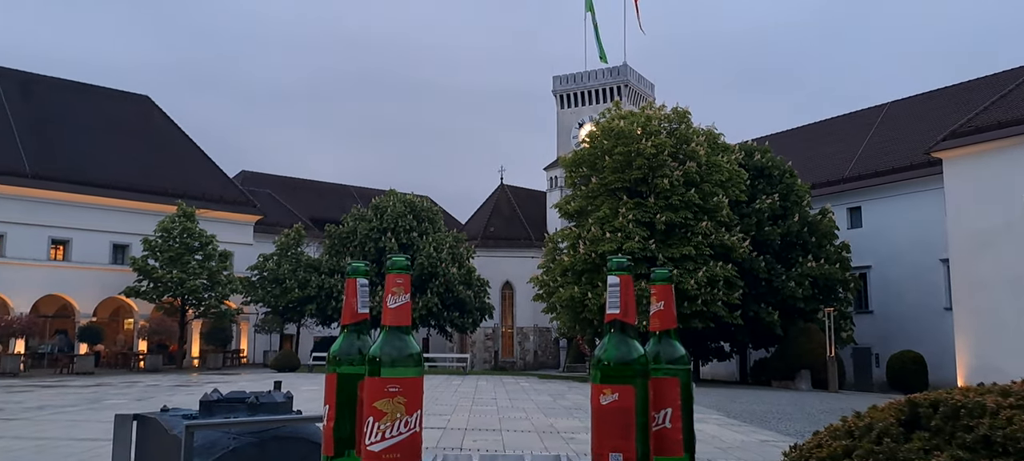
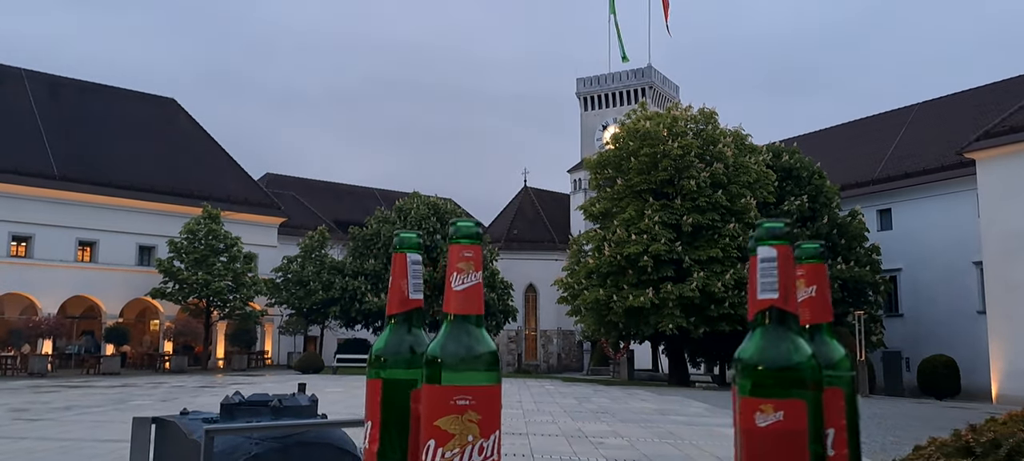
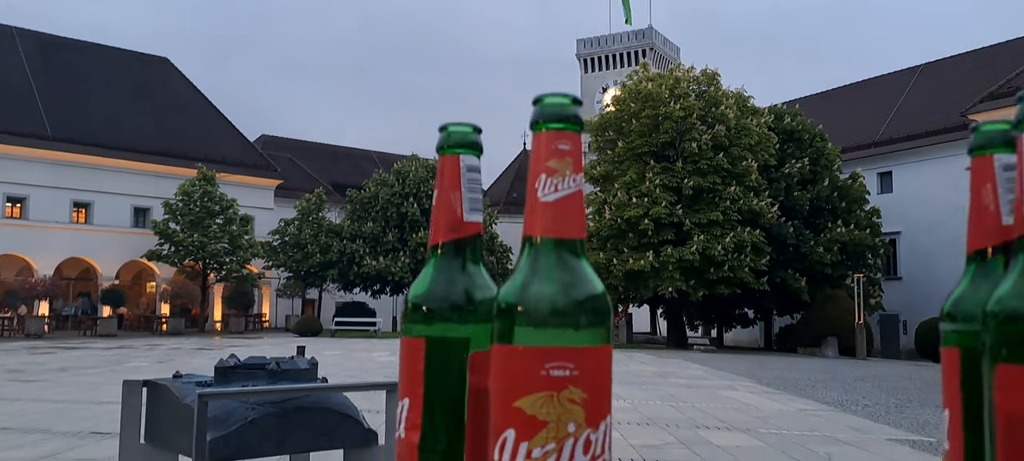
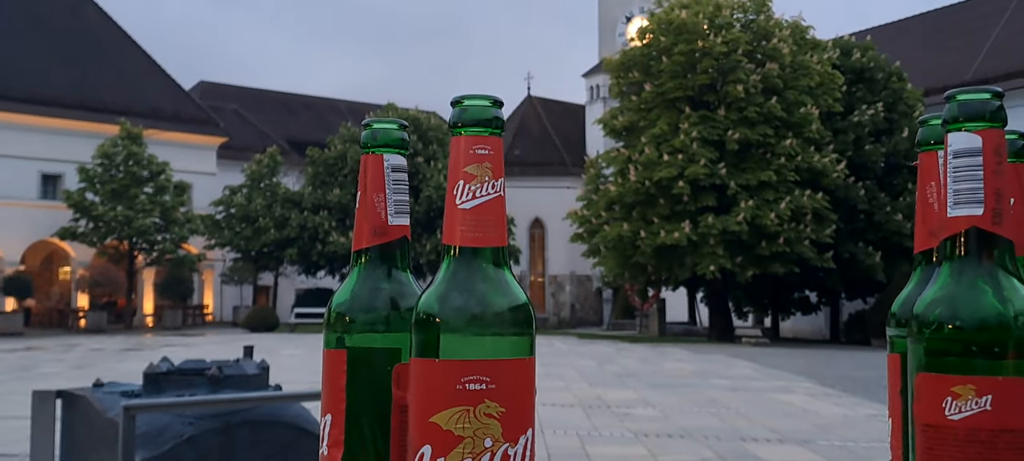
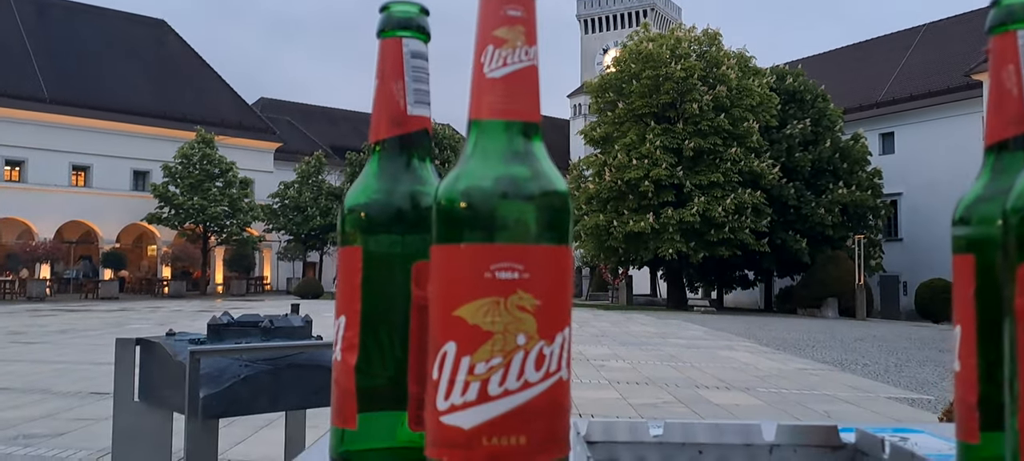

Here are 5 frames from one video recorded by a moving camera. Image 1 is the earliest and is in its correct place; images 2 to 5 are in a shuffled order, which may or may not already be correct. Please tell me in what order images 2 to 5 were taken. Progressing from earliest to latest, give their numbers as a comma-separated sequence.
2, 3, 5, 4
